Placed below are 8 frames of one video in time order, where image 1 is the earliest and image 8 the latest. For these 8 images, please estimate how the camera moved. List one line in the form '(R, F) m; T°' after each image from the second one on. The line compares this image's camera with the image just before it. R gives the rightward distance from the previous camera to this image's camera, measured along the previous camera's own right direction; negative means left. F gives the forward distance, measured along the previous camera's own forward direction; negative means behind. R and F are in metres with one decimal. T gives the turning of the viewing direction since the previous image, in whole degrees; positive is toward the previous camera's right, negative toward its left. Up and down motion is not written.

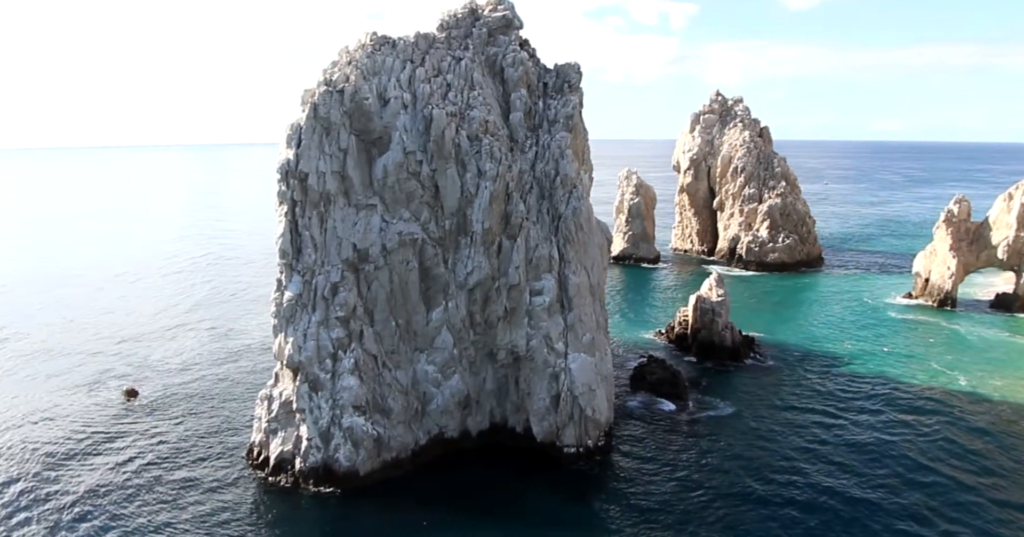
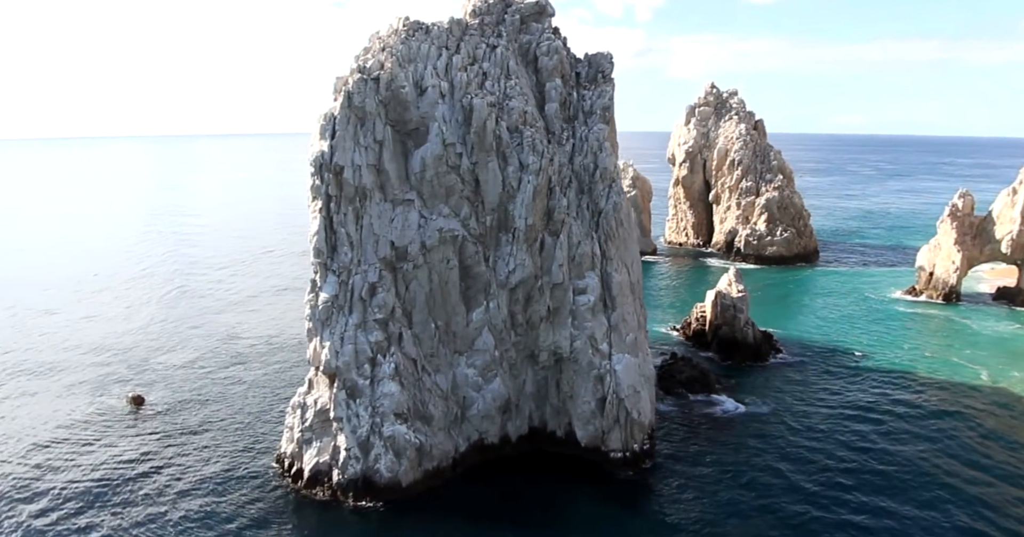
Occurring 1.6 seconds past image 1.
(-4.2, +1.7) m; +3°
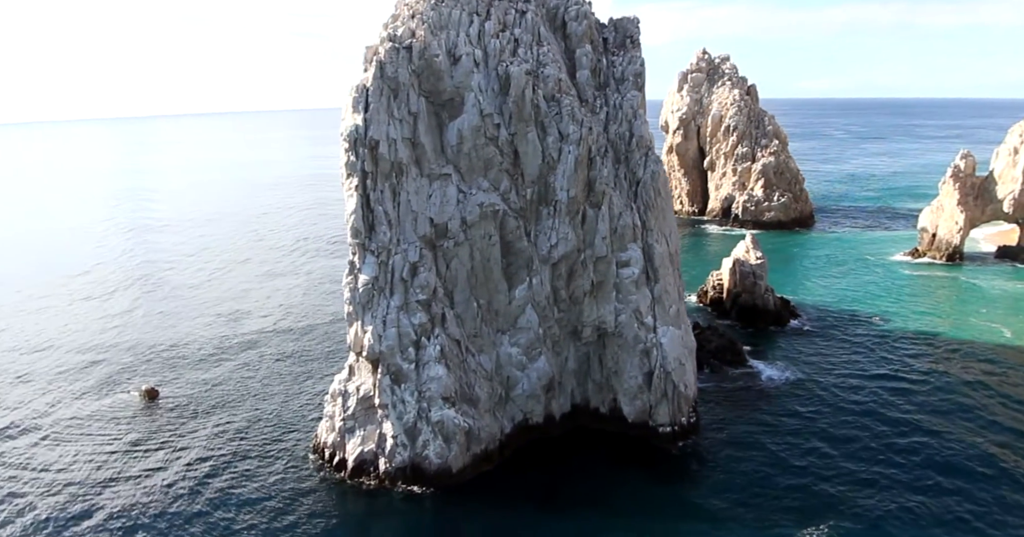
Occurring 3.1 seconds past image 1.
(-3.8, +1.4) m; +2°
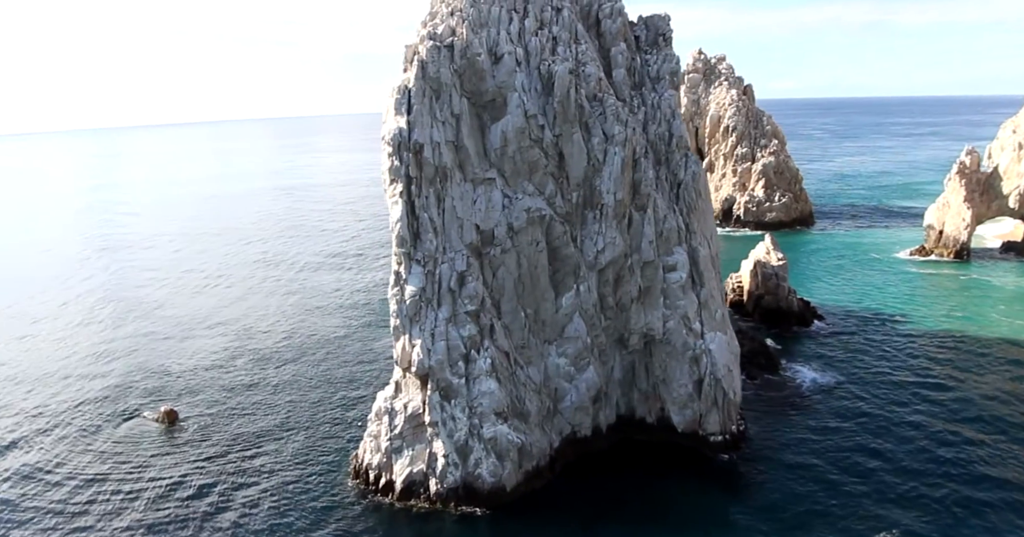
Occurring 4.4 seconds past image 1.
(-3.5, +1.3) m; +2°
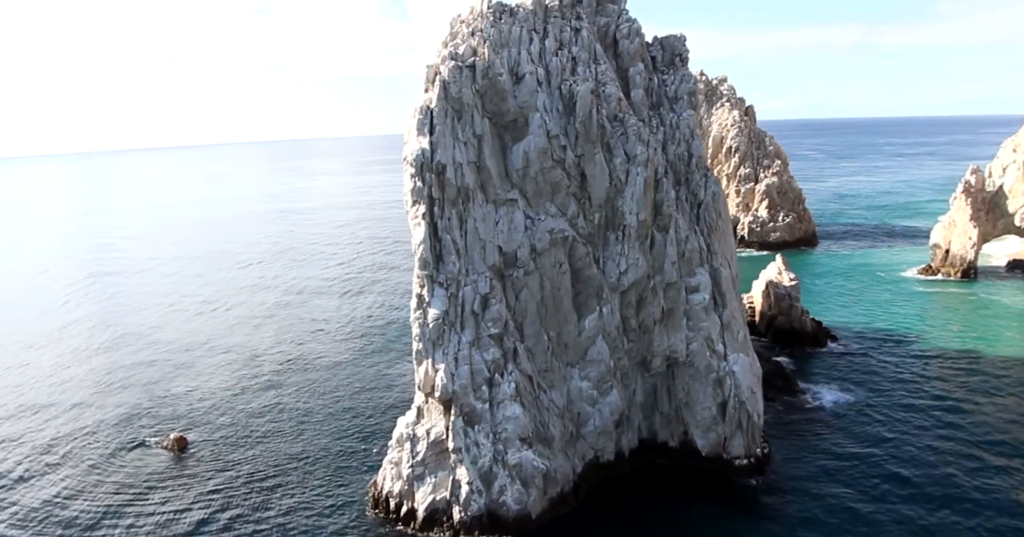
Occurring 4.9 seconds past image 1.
(-1.4, +0.5) m; 0°
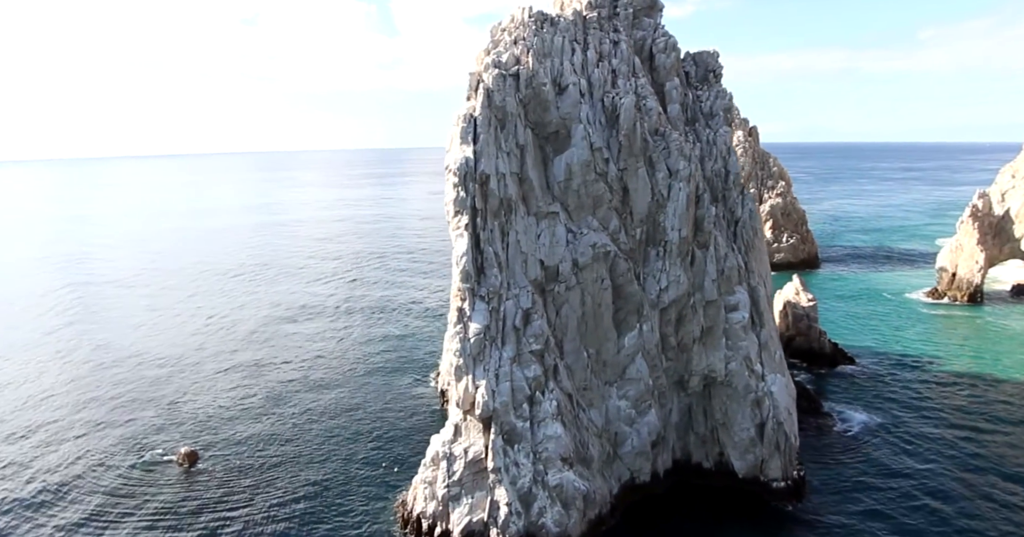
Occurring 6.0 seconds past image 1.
(-2.7, +0.9) m; +1°
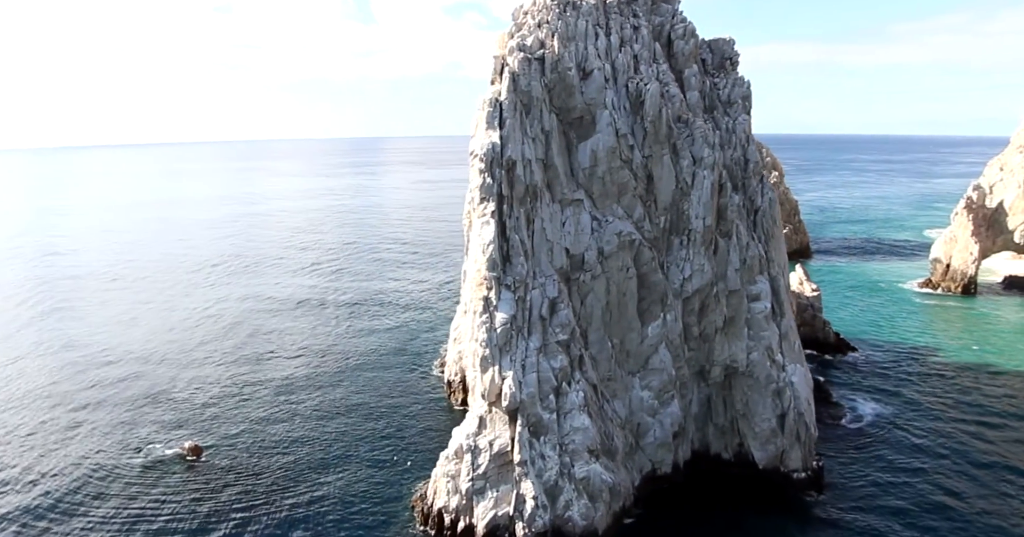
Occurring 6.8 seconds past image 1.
(-2.0, +0.7) m; +2°
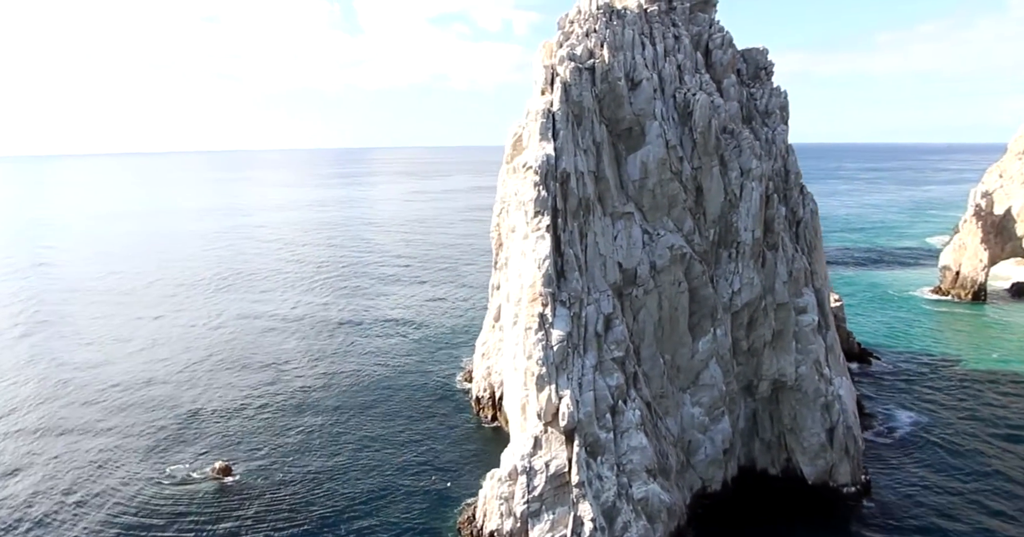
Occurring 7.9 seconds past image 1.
(-2.9, +0.7) m; +1°
